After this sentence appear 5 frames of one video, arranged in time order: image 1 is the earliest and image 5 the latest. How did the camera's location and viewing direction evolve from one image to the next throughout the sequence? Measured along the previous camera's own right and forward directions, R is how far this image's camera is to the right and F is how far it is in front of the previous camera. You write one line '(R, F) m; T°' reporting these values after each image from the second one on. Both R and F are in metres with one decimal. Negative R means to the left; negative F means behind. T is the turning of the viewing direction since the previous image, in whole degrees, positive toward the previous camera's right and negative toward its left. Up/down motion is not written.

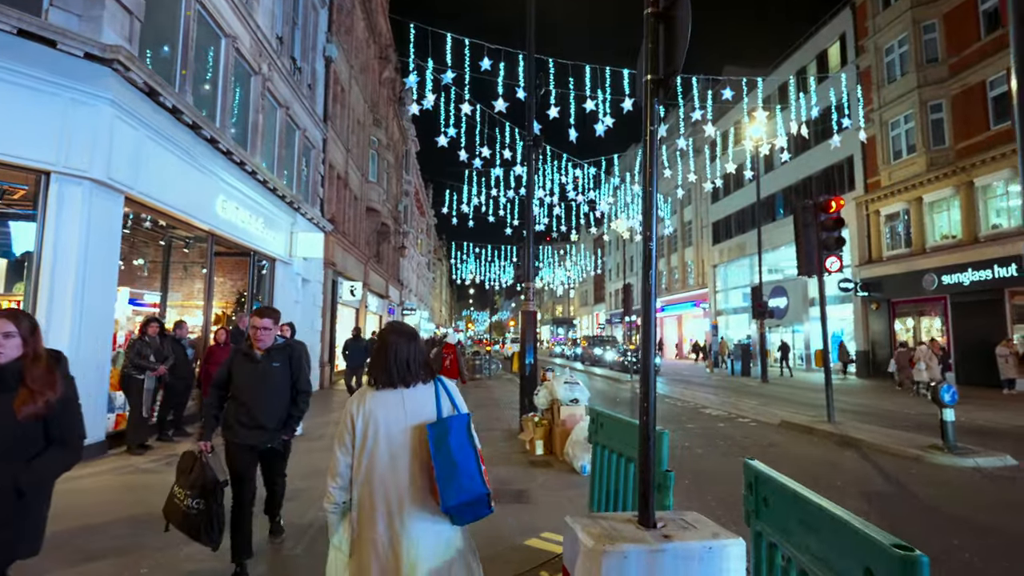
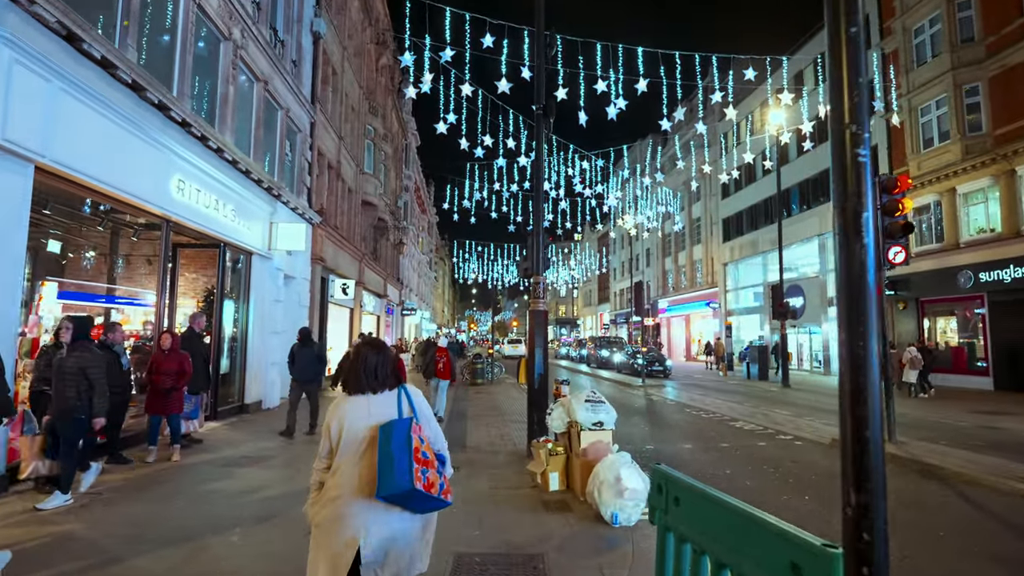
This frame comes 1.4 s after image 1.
(0.0, +1.6) m; 0°
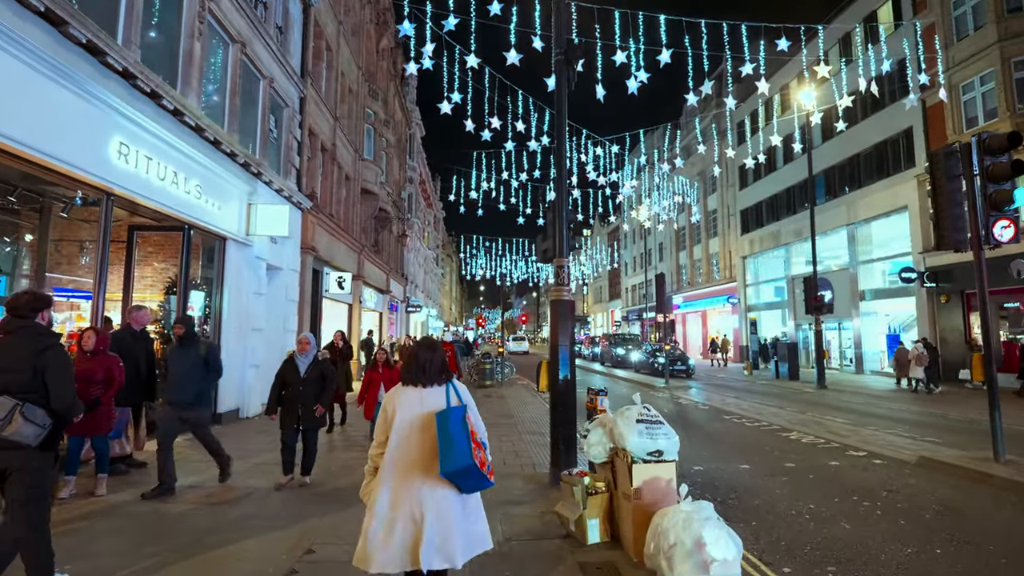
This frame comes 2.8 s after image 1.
(-0.1, +1.7) m; -1°
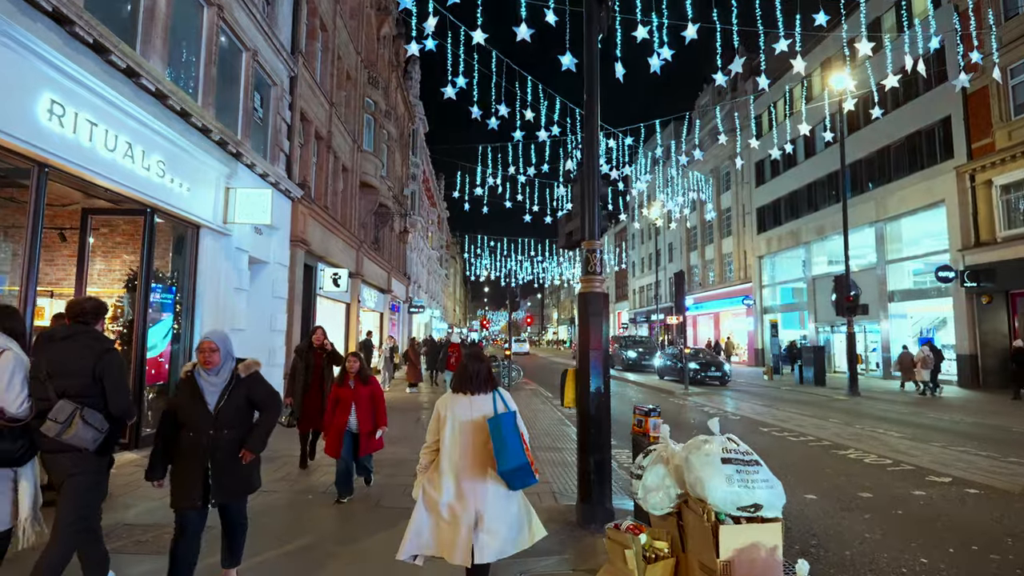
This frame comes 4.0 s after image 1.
(-0.1, +1.4) m; 0°
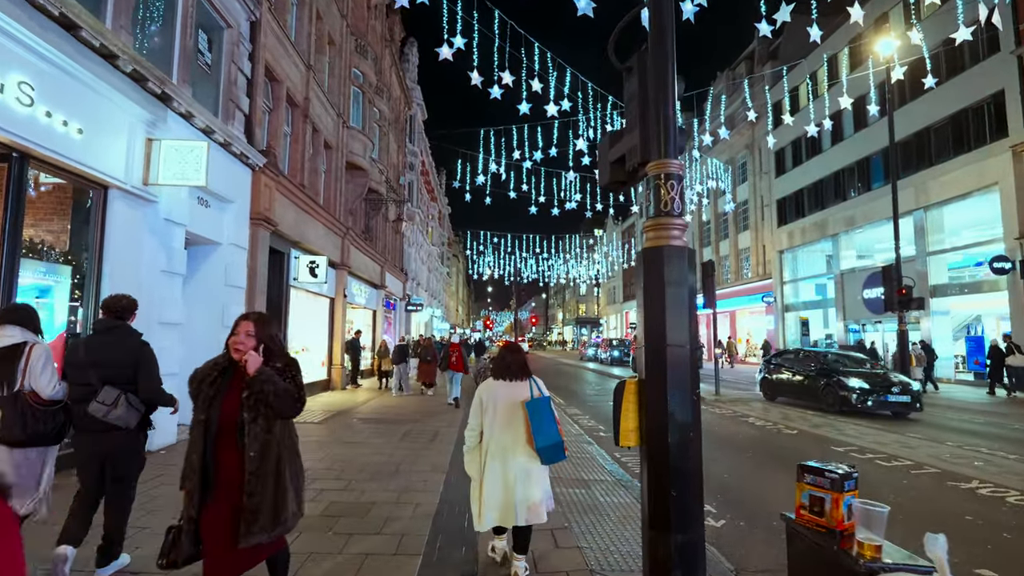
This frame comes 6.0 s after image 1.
(0.0, +2.3) m; 0°
